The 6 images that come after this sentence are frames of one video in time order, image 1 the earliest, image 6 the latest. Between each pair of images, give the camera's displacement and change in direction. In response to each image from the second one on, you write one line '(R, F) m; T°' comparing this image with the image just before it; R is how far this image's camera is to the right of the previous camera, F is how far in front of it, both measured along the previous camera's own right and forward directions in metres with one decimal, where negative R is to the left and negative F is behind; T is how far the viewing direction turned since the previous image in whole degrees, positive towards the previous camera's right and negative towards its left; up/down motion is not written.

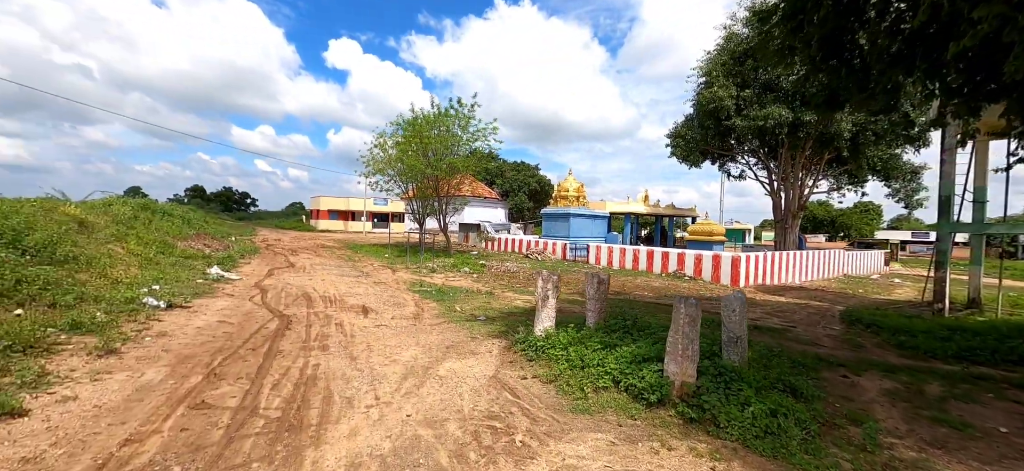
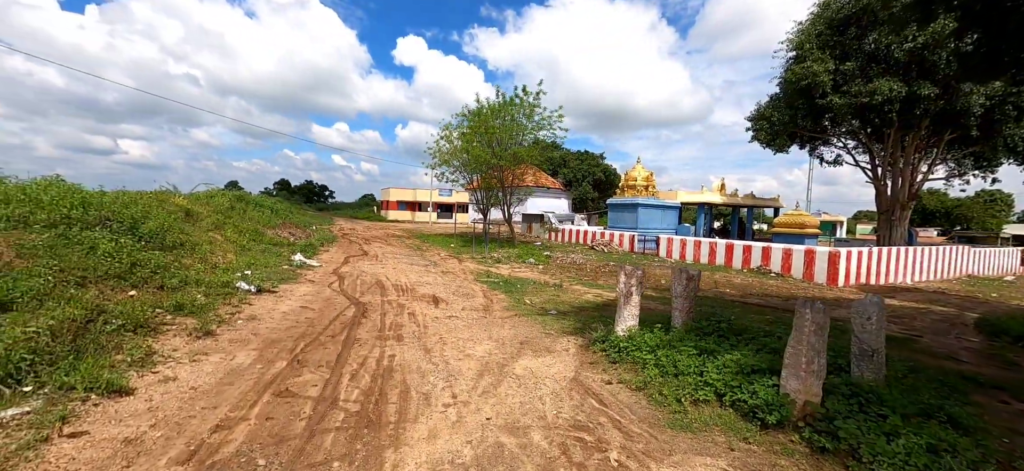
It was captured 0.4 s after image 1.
(-0.2, +0.3) m; -8°
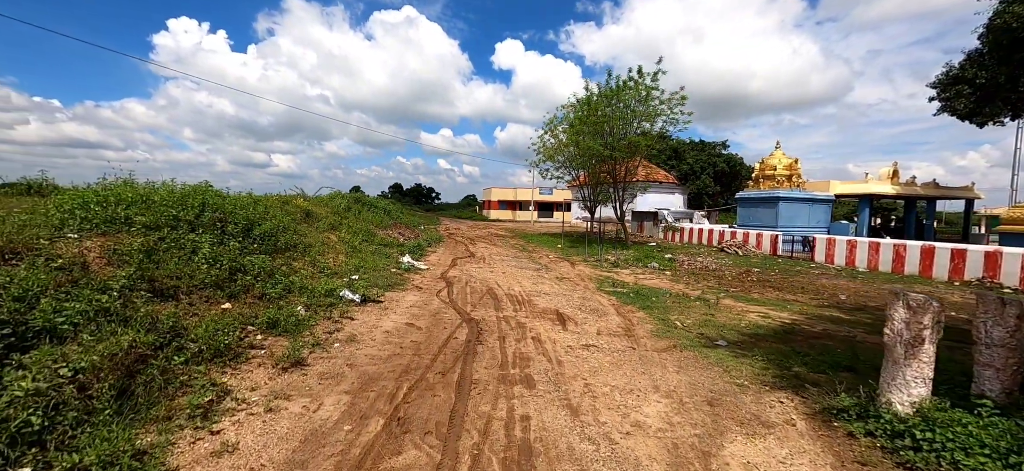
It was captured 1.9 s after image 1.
(-0.8, +1.8) m; -13°
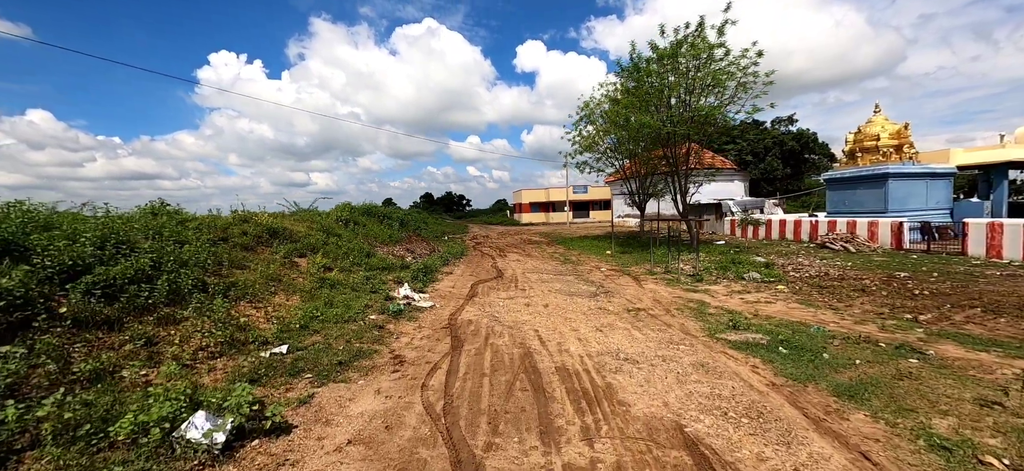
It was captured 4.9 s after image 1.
(-0.2, +4.2) m; -4°
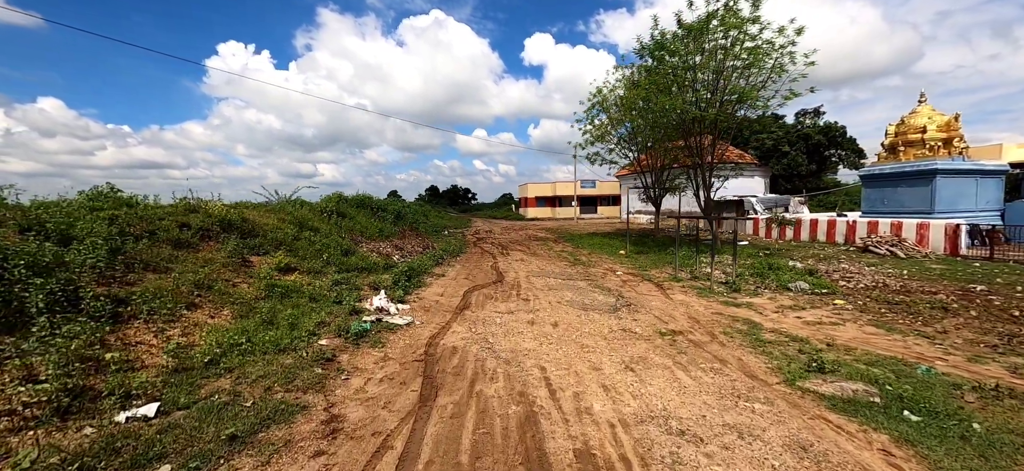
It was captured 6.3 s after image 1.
(+0.1, +1.8) m; -1°
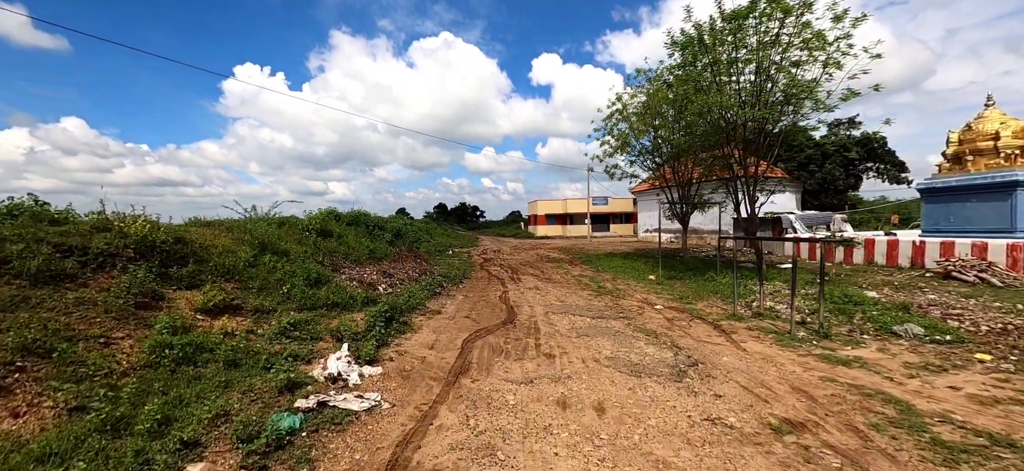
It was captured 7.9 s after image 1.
(-0.1, +2.3) m; -1°
